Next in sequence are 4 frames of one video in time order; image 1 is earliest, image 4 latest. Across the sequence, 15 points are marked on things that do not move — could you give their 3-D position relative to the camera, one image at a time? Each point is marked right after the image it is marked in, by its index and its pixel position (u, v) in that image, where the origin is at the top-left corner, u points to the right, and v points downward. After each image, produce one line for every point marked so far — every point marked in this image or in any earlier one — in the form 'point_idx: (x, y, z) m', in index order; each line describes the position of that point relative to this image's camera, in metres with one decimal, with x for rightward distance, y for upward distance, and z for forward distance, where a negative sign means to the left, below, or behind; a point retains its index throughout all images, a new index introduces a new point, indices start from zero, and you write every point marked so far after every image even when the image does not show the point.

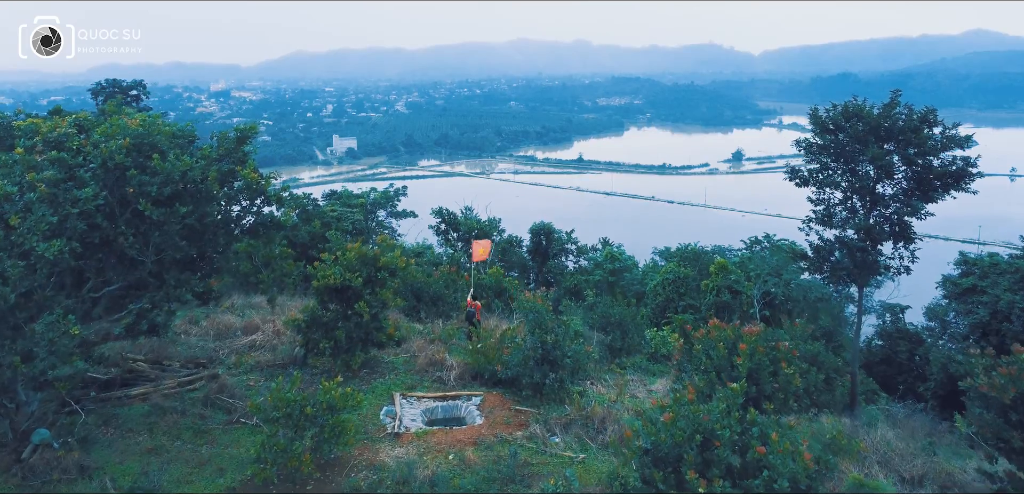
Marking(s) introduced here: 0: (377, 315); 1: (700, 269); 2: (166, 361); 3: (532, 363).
0: (-0.8, -0.4, +4.8) m
1: (+2.2, -0.3, +9.4) m
2: (-2.1, -0.7, +4.8) m
3: (+0.1, -0.7, +4.6) m
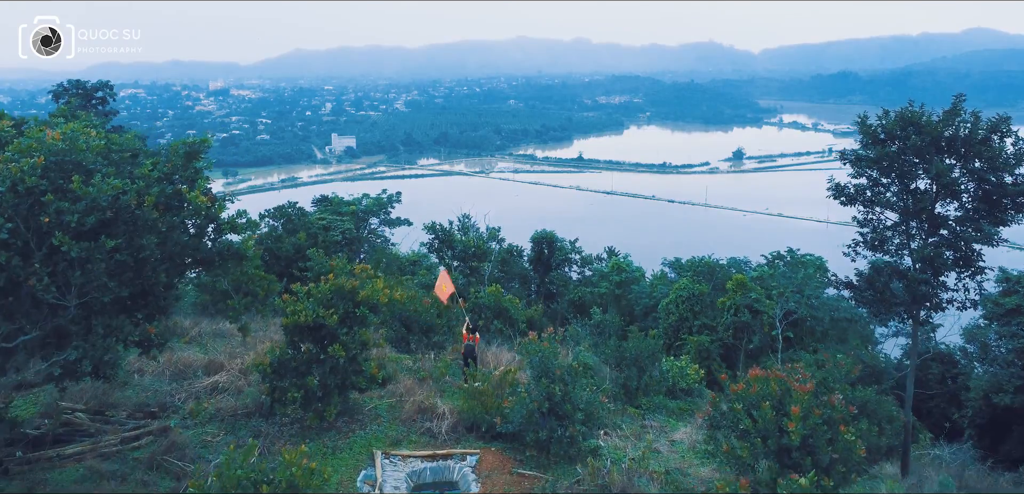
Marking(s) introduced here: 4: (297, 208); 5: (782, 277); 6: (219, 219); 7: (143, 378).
0: (-0.8, -0.6, +4.1) m
1: (+2.2, -0.4, +8.7) m
2: (-2.1, -0.9, +4.2) m
3: (+0.1, -0.8, +3.9) m
4: (-2.7, +0.5, +10.0) m
5: (+2.8, -0.3, +8.2) m
6: (-1.6, +0.1, +4.2) m
7: (-2.2, -0.8, +4.6) m
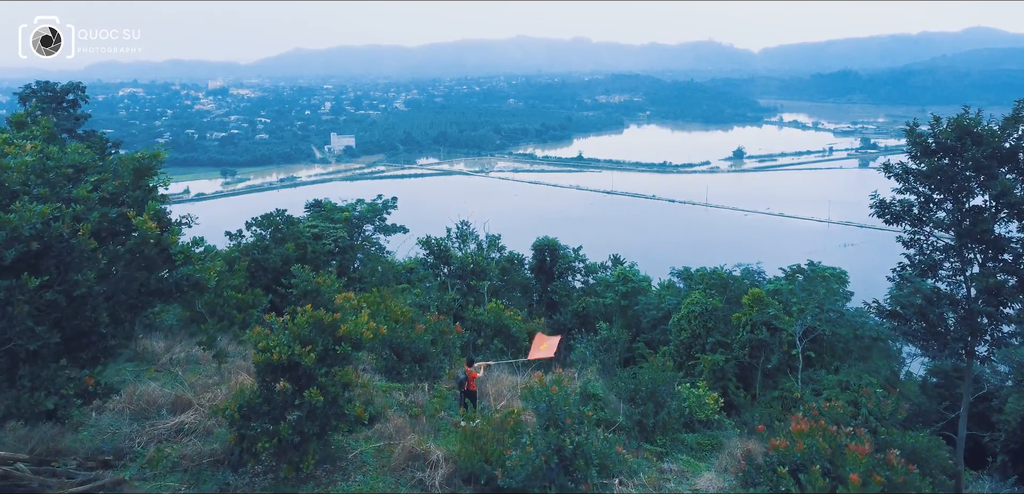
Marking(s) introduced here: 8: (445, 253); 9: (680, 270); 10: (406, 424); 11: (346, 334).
0: (-0.8, -0.7, +3.6) m
1: (+2.3, -0.5, +8.2) m
2: (-2.1, -1.0, +3.7) m
3: (+0.1, -1.0, +3.4) m
4: (-2.7, +0.4, +9.5) m
5: (+2.8, -0.4, +7.7) m
6: (-1.5, 0.0, +3.7) m
7: (-2.2, -0.9, +4.1) m
8: (-0.9, 0.0, +10.2) m
9: (+2.3, -0.3, +10.8) m
10: (-0.6, -0.9, +4.2) m
11: (-0.8, -0.4, +3.6) m
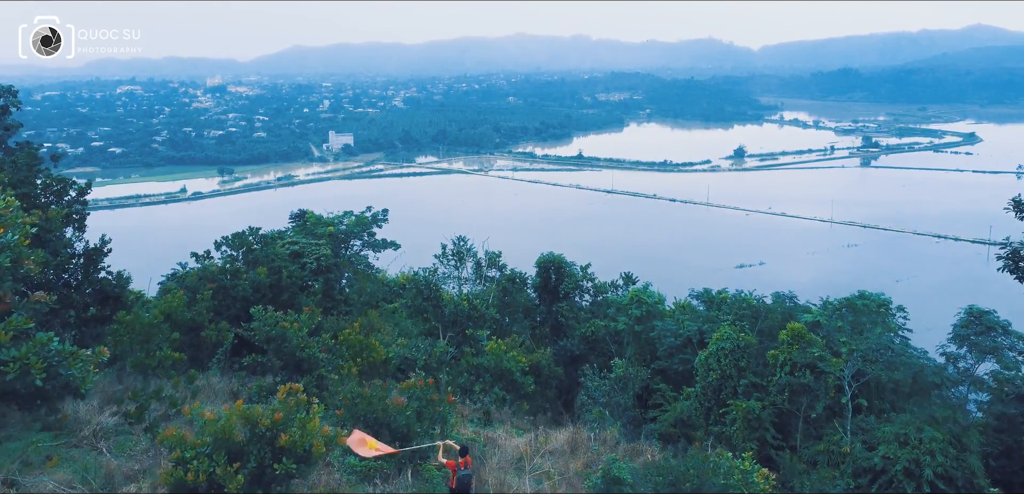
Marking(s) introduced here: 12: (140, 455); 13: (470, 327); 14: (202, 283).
0: (-0.8, -0.9, +2.6) m
1: (+2.3, -0.8, +7.2) m
2: (-2.1, -1.2, +2.7) m
3: (+0.2, -1.2, +2.4) m
4: (-2.7, +0.2, +8.5) m
5: (+2.8, -0.7, +6.7) m
6: (-1.5, -0.2, +2.7) m
7: (-2.1, -1.1, +3.1) m
8: (-0.9, -0.3, +9.2) m
9: (+2.3, -0.5, +9.8) m
10: (-0.5, -1.2, +3.2) m
11: (-0.7, -0.6, +2.6) m
12: (-1.8, -1.0, +4.0) m
13: (-0.5, -0.6, +9.1) m
14: (-2.8, -0.3, +7.1) m
